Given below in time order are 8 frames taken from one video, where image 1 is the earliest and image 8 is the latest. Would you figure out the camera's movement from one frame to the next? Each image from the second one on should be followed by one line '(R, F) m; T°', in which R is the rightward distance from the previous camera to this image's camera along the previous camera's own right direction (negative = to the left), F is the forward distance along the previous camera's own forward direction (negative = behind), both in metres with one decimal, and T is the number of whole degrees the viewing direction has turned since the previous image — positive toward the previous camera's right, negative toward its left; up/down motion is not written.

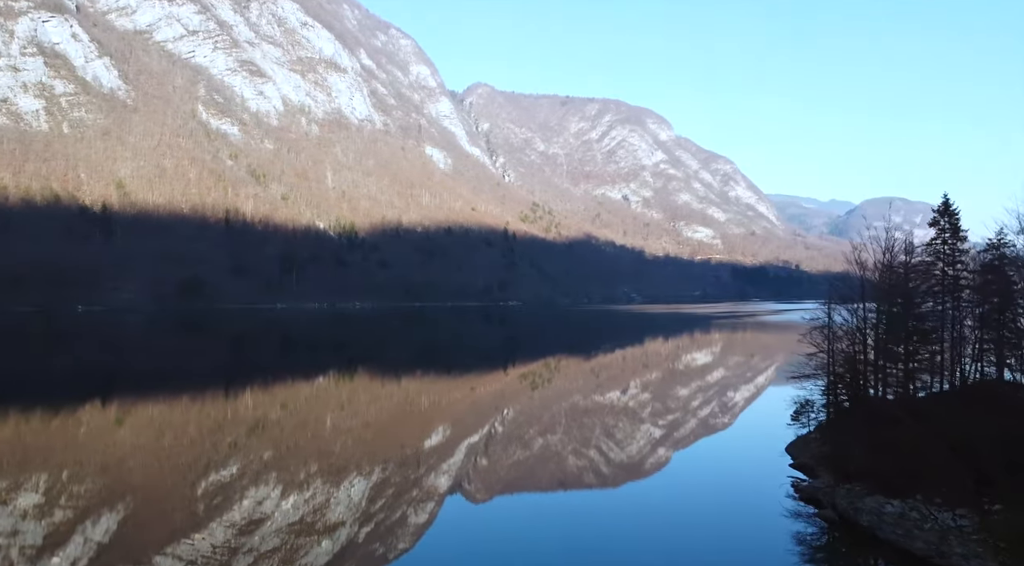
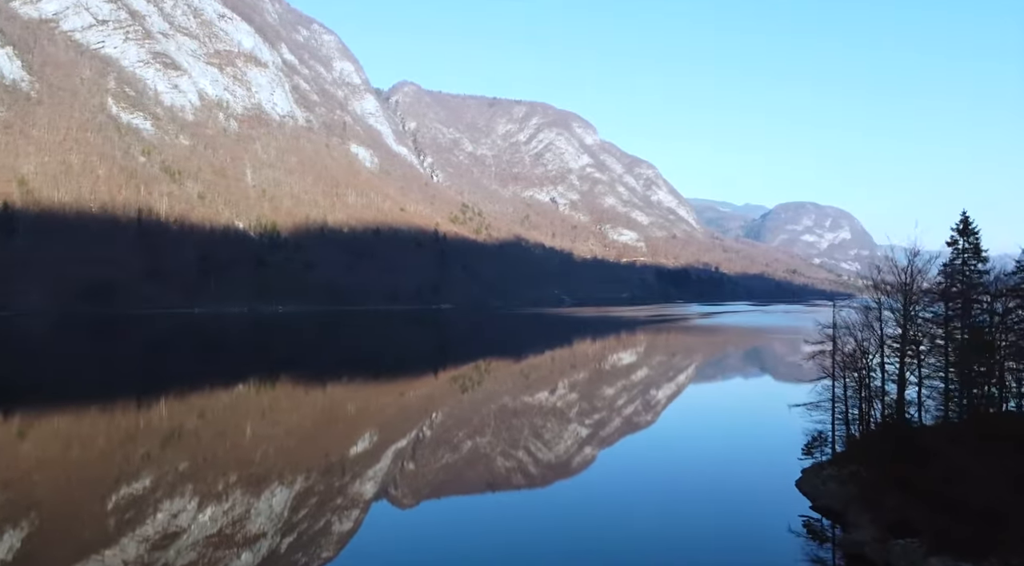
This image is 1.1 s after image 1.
(-0.2, +0.9) m; +5°
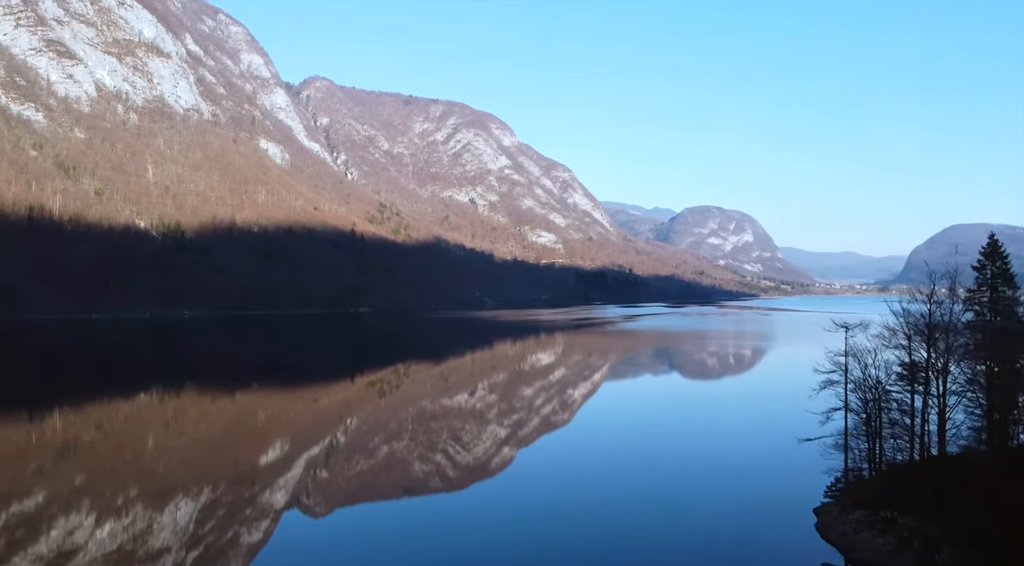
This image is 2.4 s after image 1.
(-0.1, +1.0) m; +5°
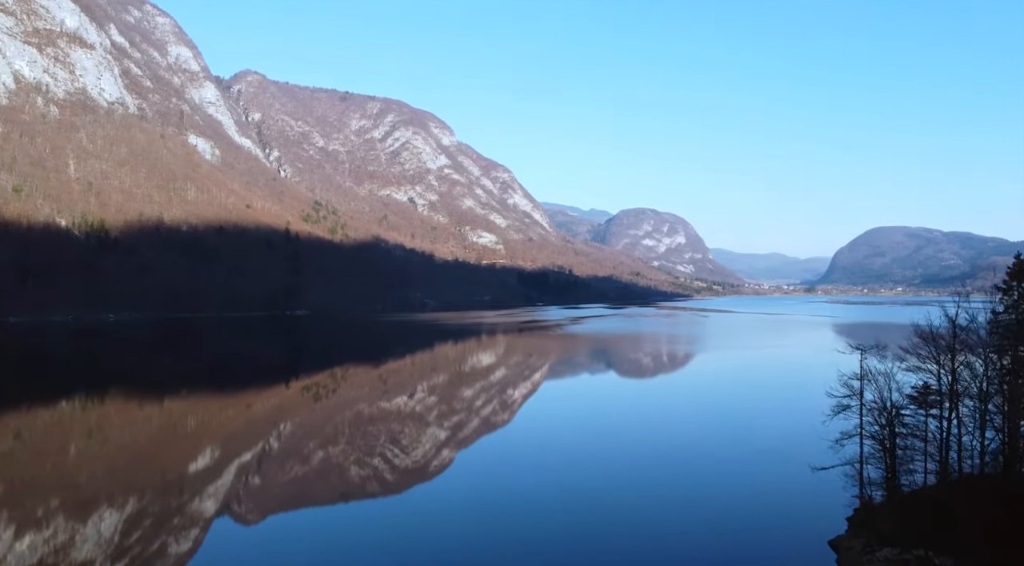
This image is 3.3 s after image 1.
(0.0, +0.6) m; +4°
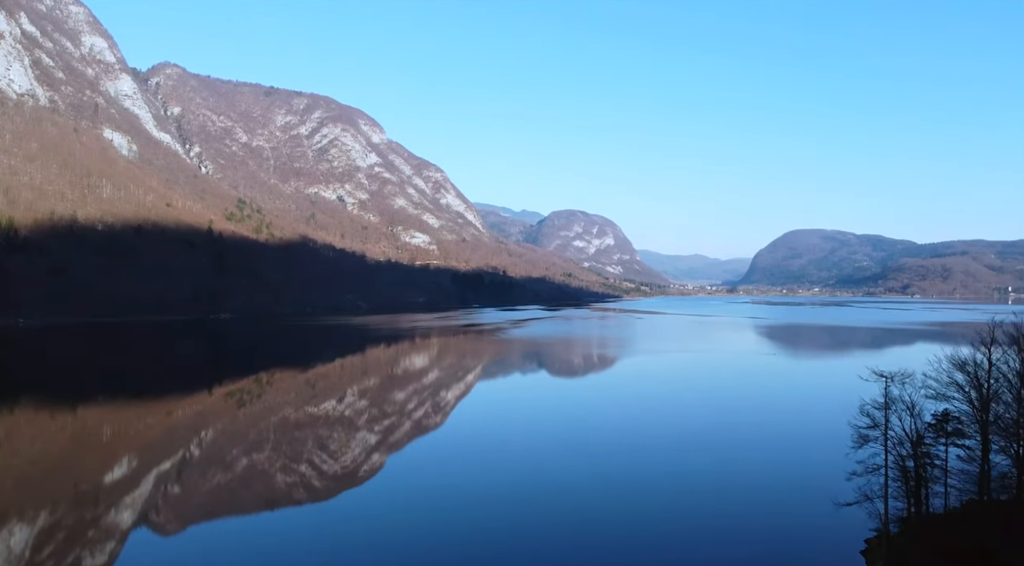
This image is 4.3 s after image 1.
(0.0, +0.5) m; +4°
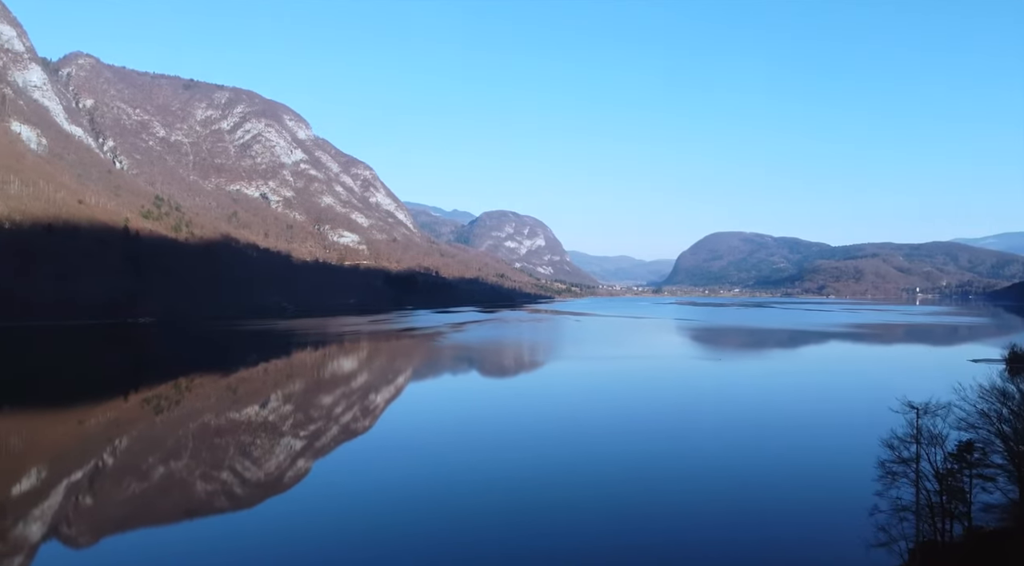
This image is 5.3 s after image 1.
(0.0, +0.4) m; +4°
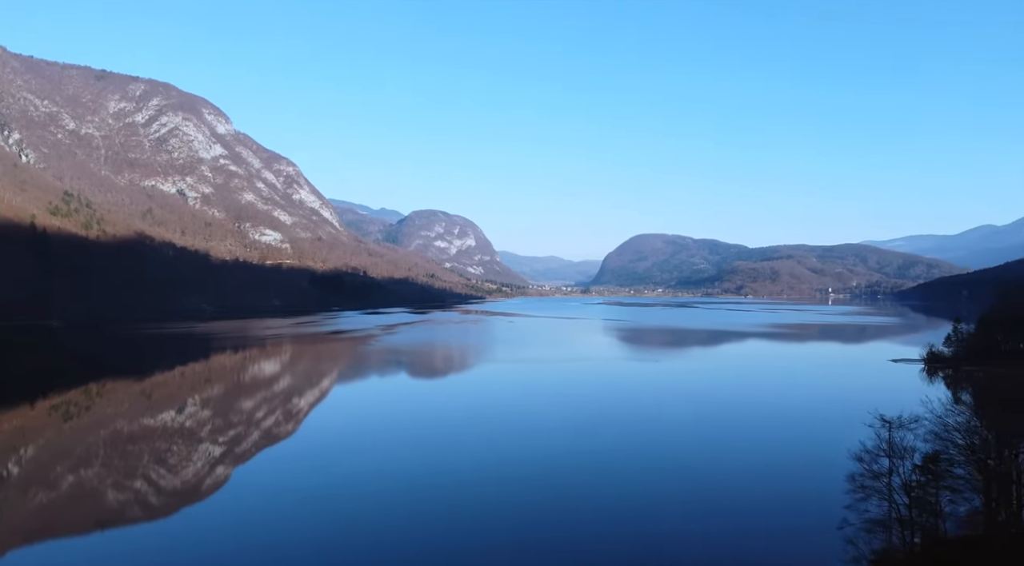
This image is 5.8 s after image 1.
(0.0, +0.4) m; +4°
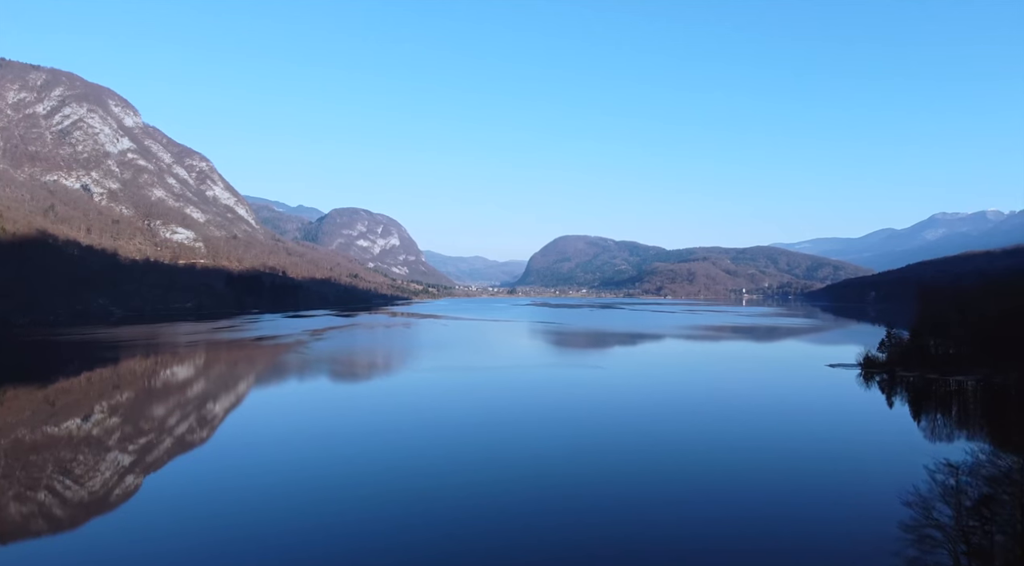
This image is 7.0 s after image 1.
(0.0, +0.4) m; +4°
